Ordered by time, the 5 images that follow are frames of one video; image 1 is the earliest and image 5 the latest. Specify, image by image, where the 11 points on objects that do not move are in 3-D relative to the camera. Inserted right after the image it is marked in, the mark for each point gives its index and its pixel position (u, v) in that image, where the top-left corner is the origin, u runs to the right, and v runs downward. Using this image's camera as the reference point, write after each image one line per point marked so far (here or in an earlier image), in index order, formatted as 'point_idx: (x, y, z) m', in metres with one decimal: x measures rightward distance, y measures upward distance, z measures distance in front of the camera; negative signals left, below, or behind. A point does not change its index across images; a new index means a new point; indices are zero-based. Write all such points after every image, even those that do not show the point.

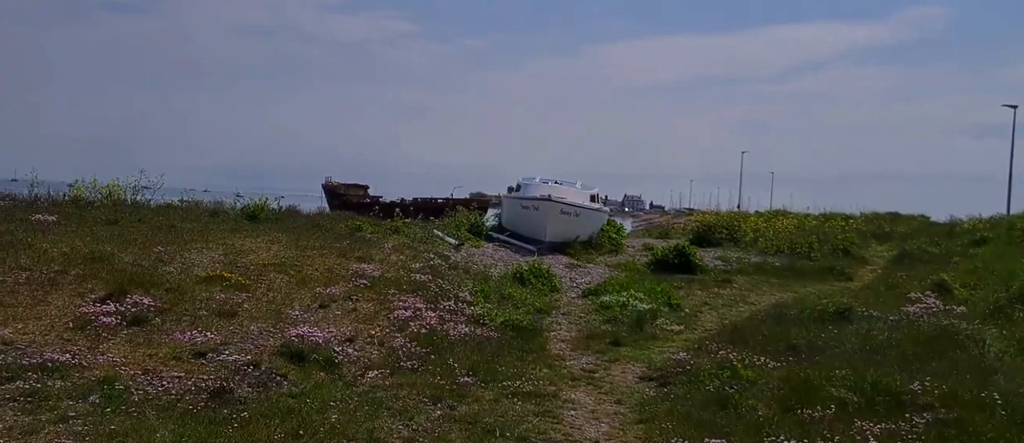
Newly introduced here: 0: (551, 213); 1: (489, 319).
0: (+1.0, +0.2, +18.4) m
1: (-0.4, -1.5, +10.7) m
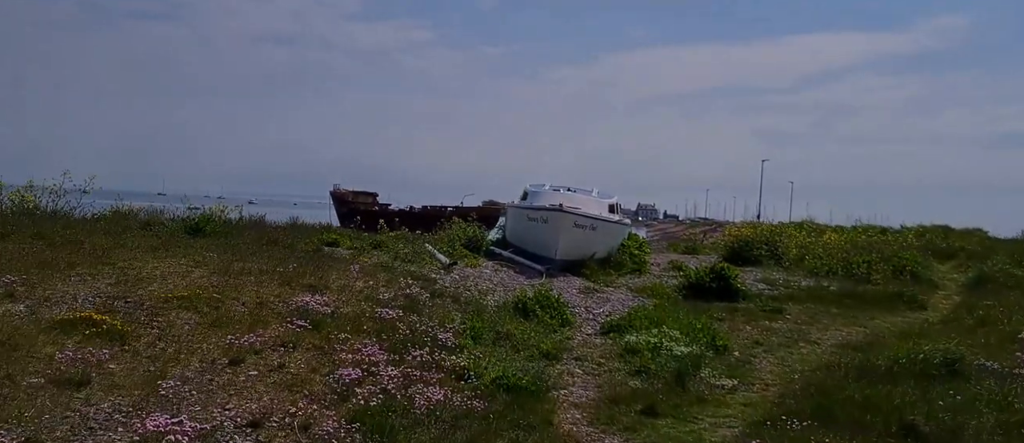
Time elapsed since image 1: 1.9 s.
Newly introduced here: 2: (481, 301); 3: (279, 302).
0: (+1.1, -0.2, +15.5) m
1: (-0.4, -1.7, +7.9) m
2: (-0.5, -1.3, +11.5) m
3: (-2.8, -1.0, +8.3) m
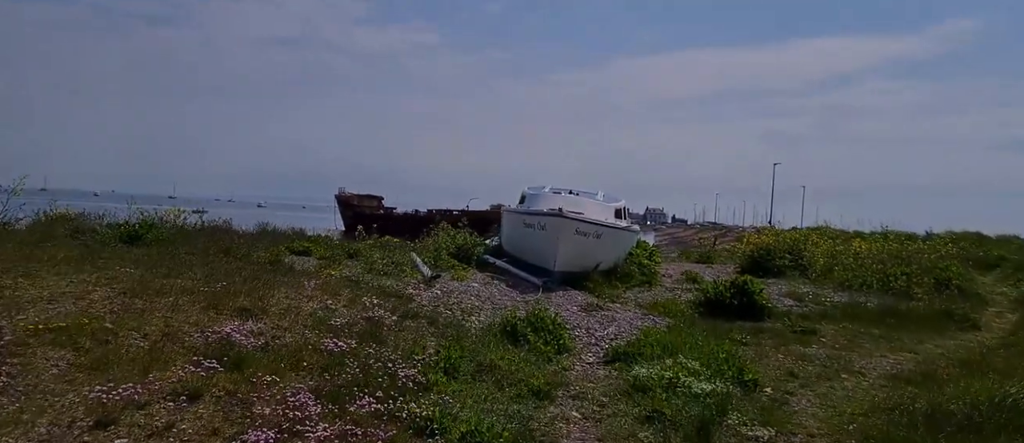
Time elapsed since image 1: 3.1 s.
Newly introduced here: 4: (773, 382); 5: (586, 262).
0: (+1.0, -0.3, +13.7) m
1: (-0.6, -1.8, +6.1) m
2: (-0.7, -1.4, +9.7) m
3: (-3.0, -1.1, +6.6) m
4: (+3.4, -2.1, +9.0) m
5: (+1.5, -0.8, +14.1) m
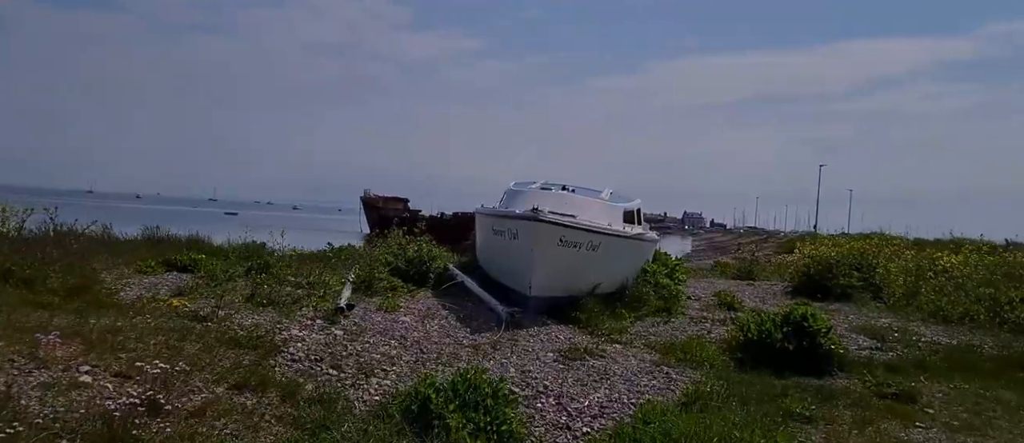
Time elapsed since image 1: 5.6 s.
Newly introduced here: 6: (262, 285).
0: (+0.4, -0.4, +9.8) m
1: (-1.6, -1.9, +2.3) m
2: (-1.4, -1.5, +5.9) m
3: (-3.9, -1.1, +3.0) m
4: (+2.6, -2.1, +5.0) m
5: (+1.0, -0.9, +10.3) m
6: (-3.2, -0.8, +8.8) m
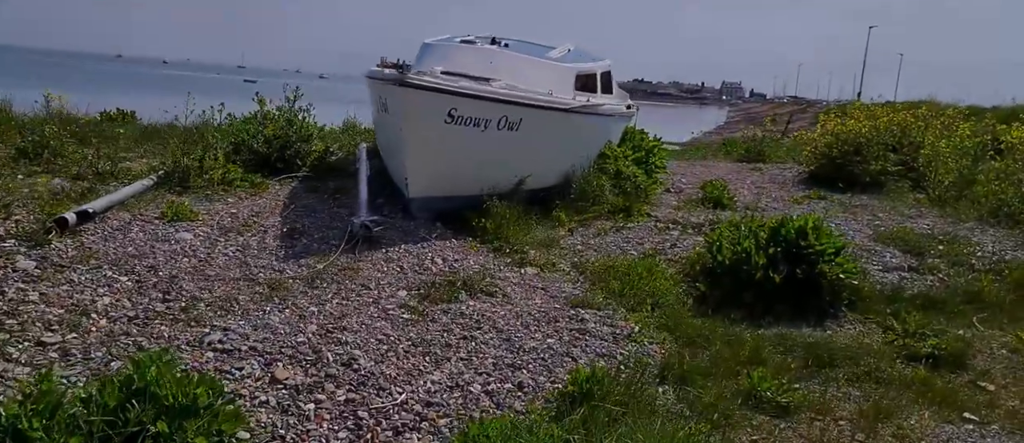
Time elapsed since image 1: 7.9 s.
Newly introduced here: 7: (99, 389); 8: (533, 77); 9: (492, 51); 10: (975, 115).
0: (-0.8, +0.9, +6.8) m
1: (-3.1, -1.9, -0.2) m
2: (-2.8, -0.9, +3.2) m
3: (-5.4, -1.0, +0.4) m
4: (+1.1, -1.7, +2.3) m
5: (-0.3, +0.5, +7.3) m
6: (-4.5, +0.3, +6.0) m
7: (-1.9, -0.9, +3.4) m
8: (+0.2, +1.8, +8.4) m
9: (-0.2, +2.0, +8.4) m
10: (+10.4, +2.5, +15.7) m
